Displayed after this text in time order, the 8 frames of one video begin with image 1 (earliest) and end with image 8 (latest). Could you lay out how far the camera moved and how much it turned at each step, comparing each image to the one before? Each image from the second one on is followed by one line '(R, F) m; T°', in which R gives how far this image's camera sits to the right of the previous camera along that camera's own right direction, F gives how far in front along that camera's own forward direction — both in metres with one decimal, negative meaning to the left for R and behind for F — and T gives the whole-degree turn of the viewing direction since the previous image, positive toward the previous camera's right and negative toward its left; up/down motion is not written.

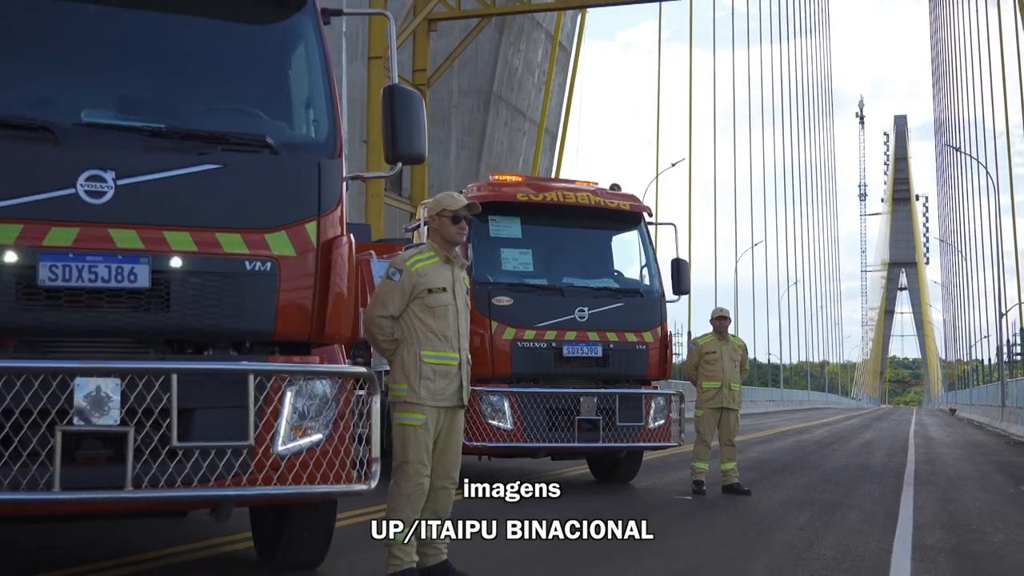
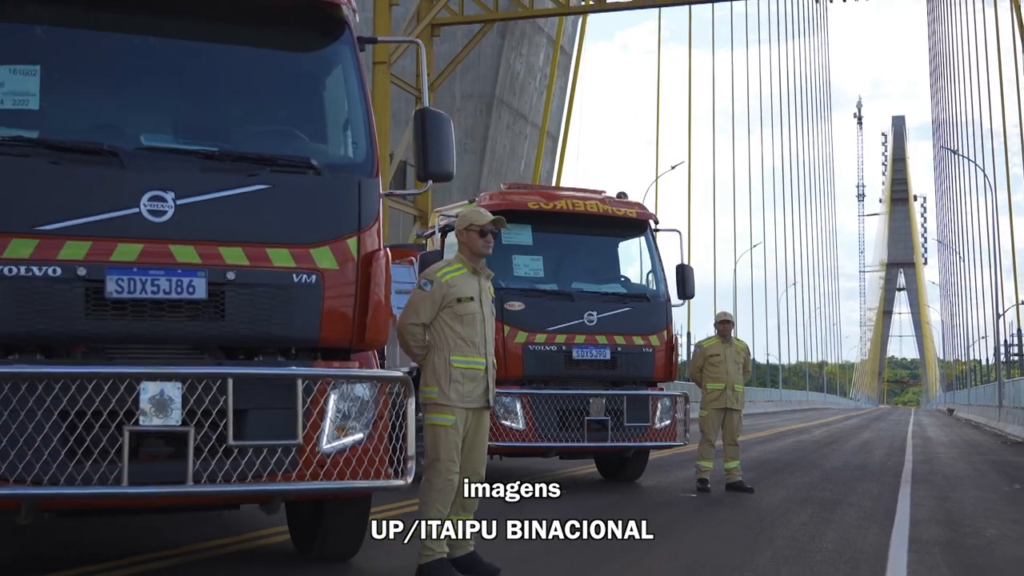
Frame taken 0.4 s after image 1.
(-0.1, -0.4) m; 0°
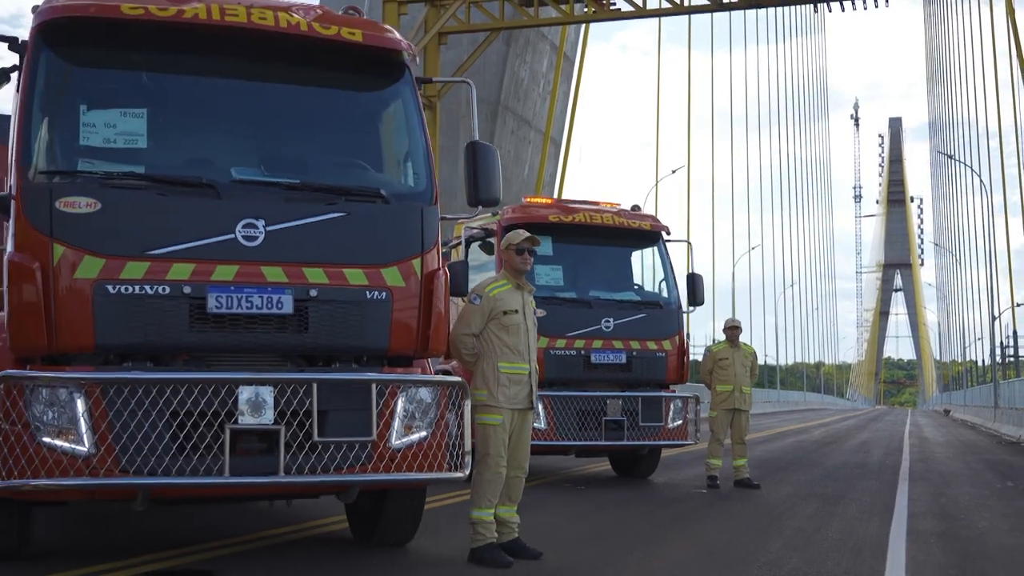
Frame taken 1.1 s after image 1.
(-0.3, -0.8) m; 0°
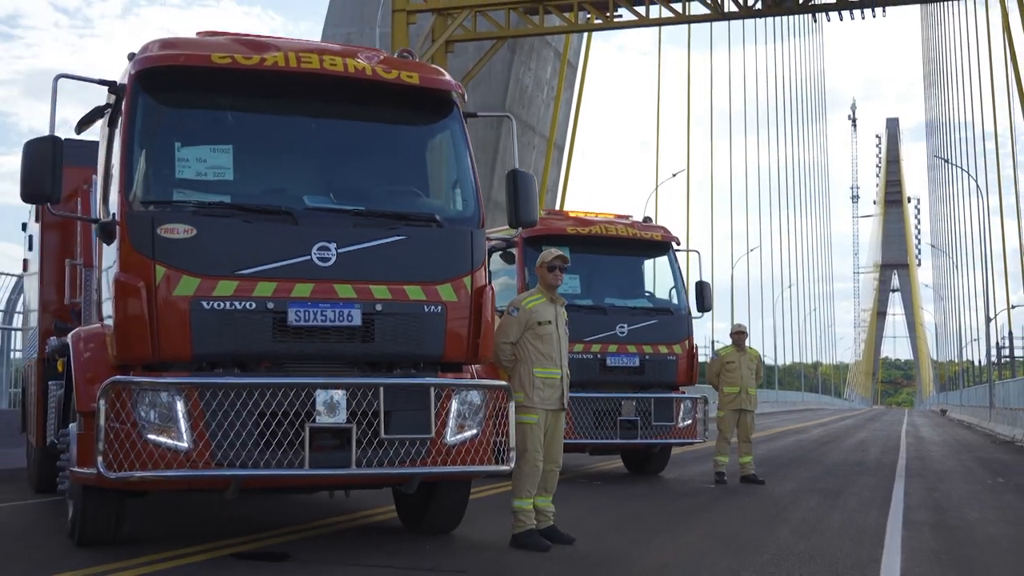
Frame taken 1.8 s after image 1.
(-0.3, -0.8) m; 0°
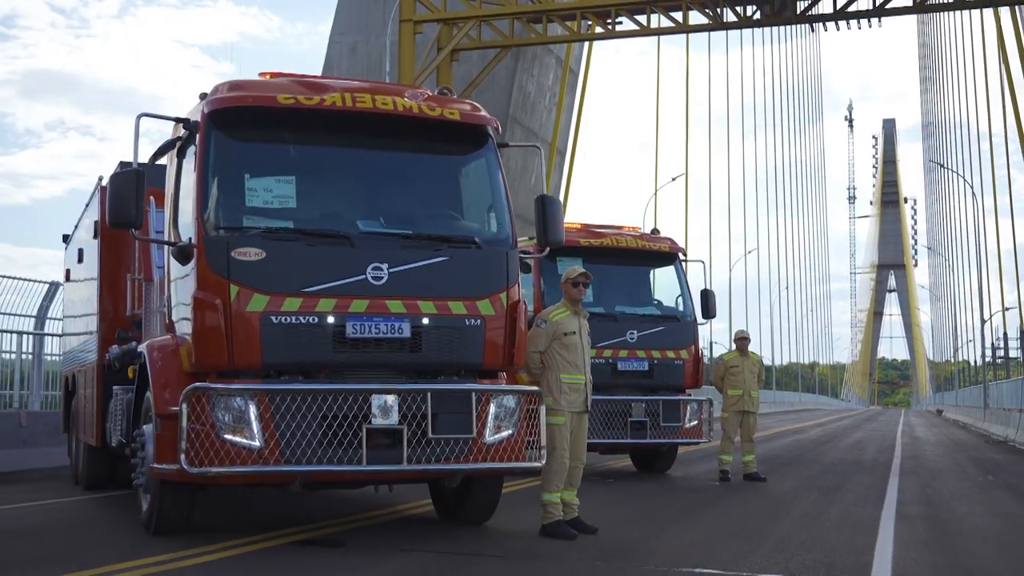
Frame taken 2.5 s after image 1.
(-0.2, -0.8) m; 0°
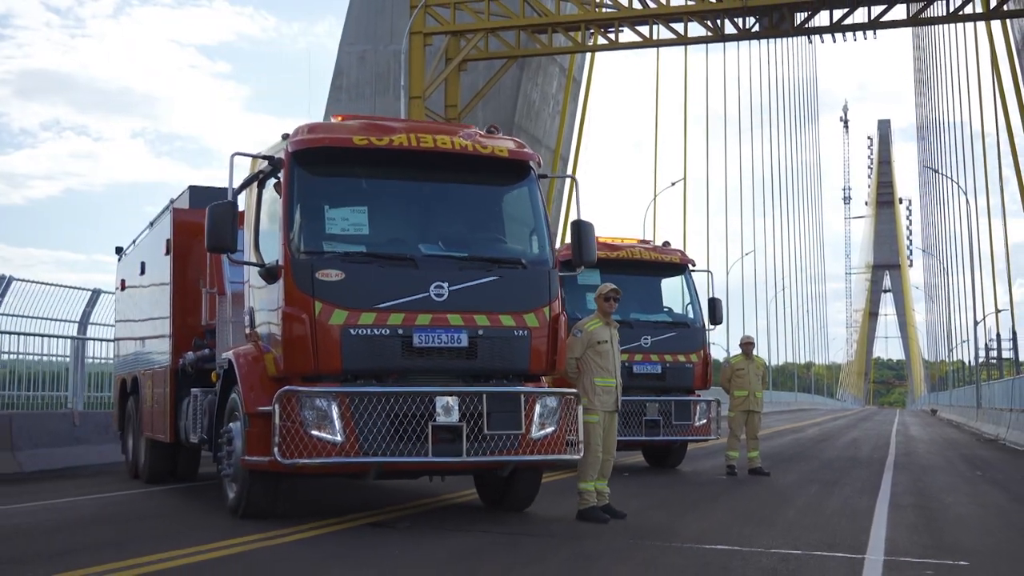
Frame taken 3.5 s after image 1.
(-0.4, -1.2) m; 0°
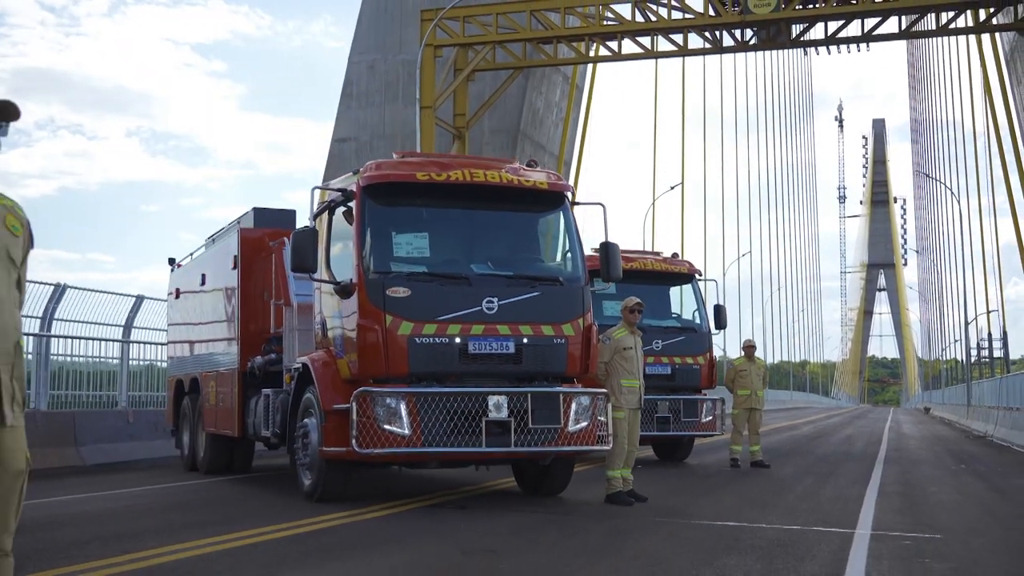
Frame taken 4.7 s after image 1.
(-0.4, -1.5) m; 0°
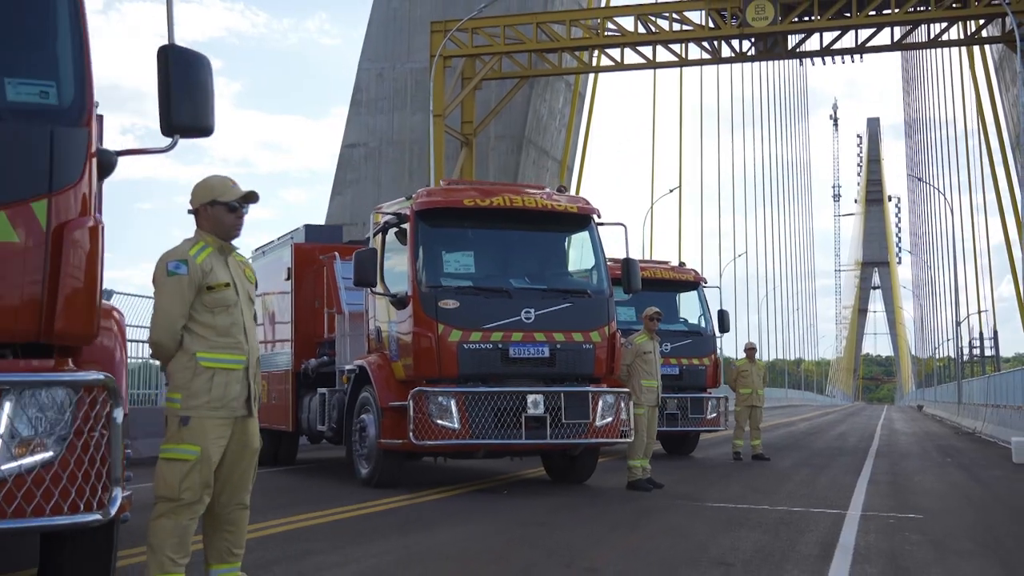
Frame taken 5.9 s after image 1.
(-0.4, -1.5) m; 0°
